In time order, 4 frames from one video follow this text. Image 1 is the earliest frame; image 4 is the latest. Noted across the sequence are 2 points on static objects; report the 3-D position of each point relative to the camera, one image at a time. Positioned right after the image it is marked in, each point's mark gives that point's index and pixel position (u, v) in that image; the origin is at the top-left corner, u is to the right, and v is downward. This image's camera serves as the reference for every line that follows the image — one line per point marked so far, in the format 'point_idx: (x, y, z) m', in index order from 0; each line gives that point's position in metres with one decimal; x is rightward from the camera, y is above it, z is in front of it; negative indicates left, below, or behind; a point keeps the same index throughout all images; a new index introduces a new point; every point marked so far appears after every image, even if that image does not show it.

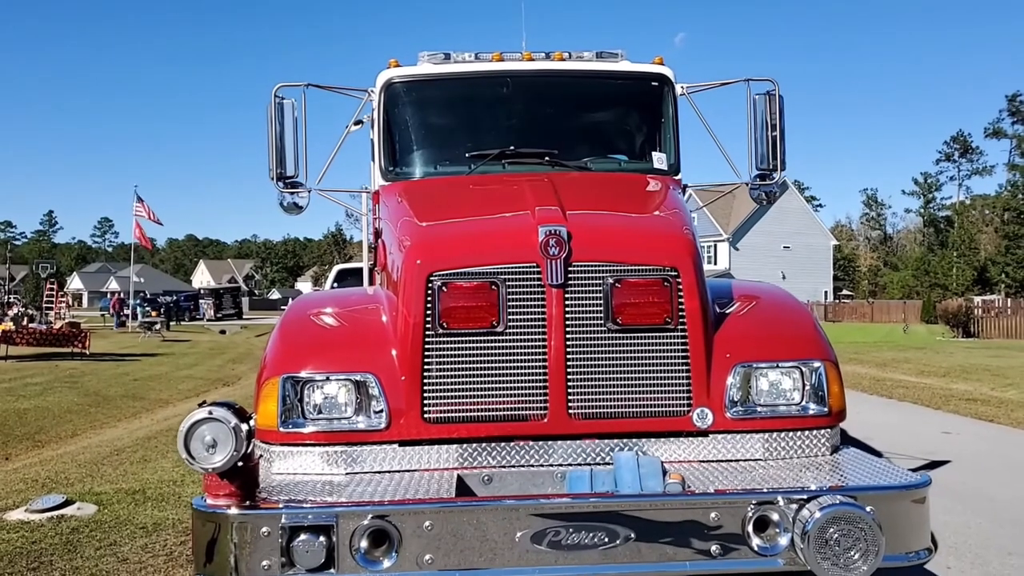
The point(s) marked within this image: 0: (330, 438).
0: (-0.7, -0.6, +4.5) m
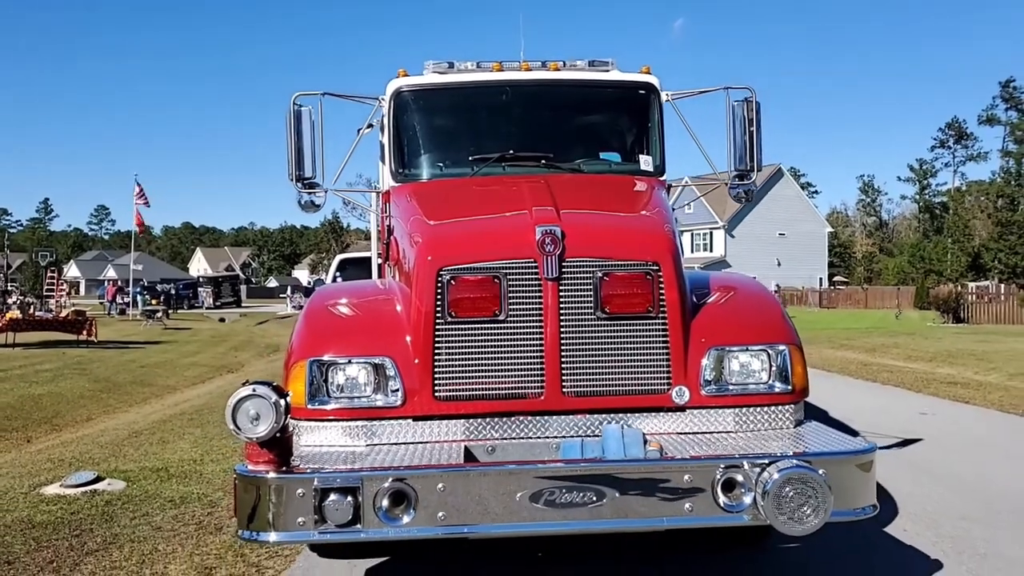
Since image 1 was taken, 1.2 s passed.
0: (-0.7, -0.6, +5.2) m
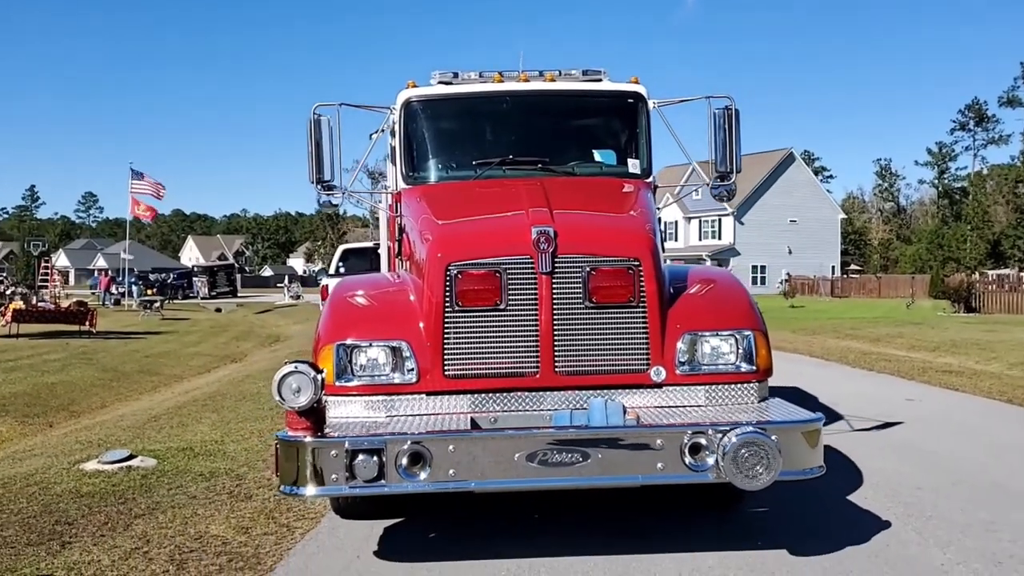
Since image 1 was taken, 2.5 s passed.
0: (-0.8, -0.5, +6.0) m
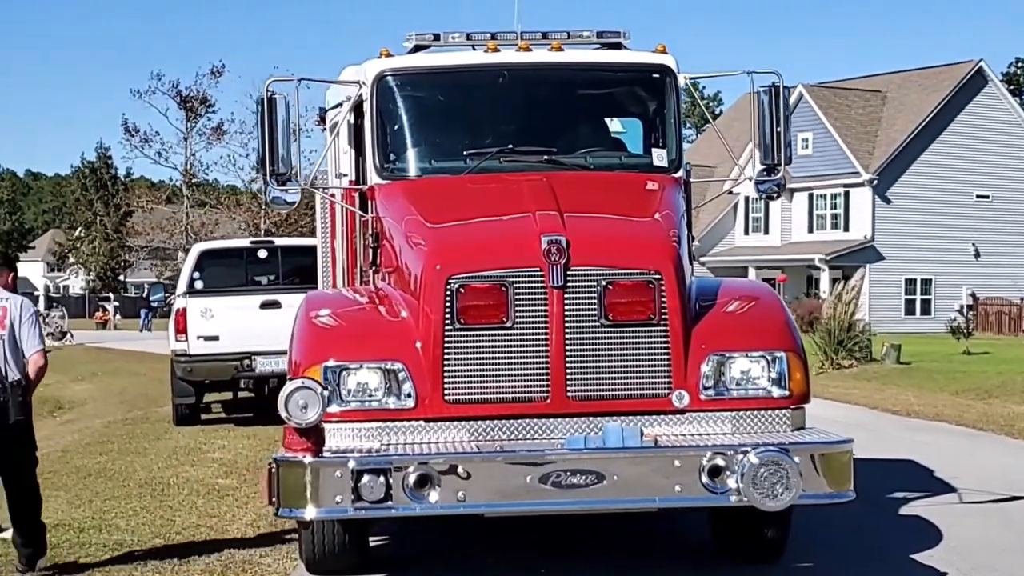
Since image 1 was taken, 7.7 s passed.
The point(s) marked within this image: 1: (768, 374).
0: (-0.7, -0.6, +5.2) m
1: (+1.3, -0.4, +5.4) m
